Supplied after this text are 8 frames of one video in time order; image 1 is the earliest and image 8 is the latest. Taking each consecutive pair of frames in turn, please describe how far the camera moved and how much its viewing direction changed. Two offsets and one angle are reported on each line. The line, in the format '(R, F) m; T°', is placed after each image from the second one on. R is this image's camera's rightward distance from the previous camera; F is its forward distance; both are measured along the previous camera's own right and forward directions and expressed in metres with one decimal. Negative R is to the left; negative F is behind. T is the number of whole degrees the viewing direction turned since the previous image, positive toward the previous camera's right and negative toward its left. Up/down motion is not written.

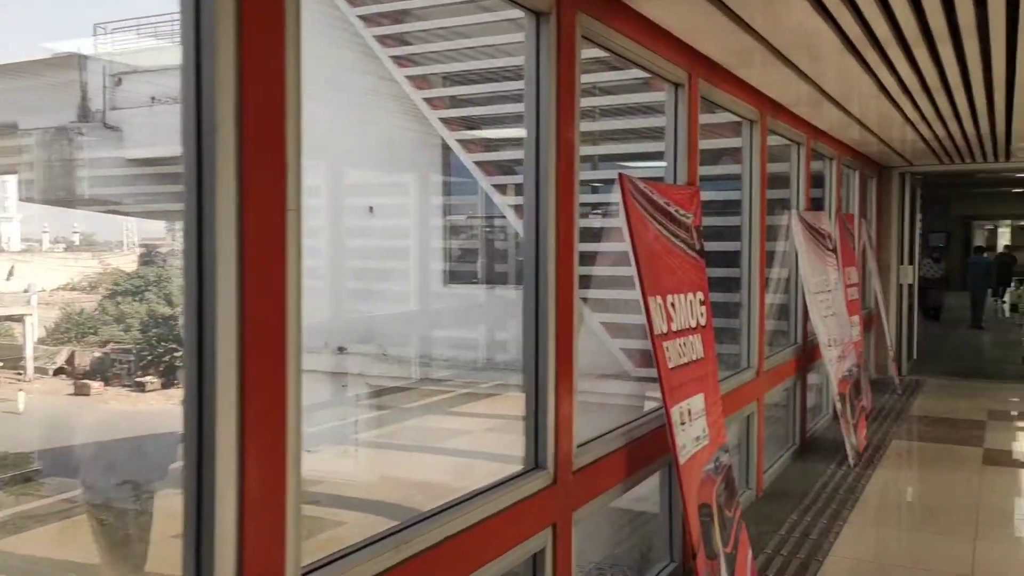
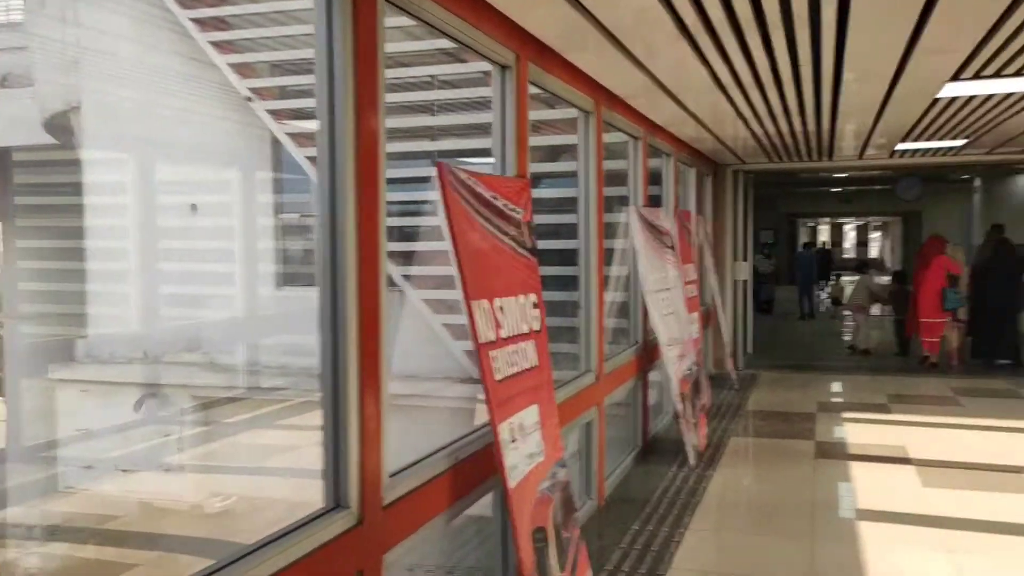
(+0.1, +0.4) m; +10°
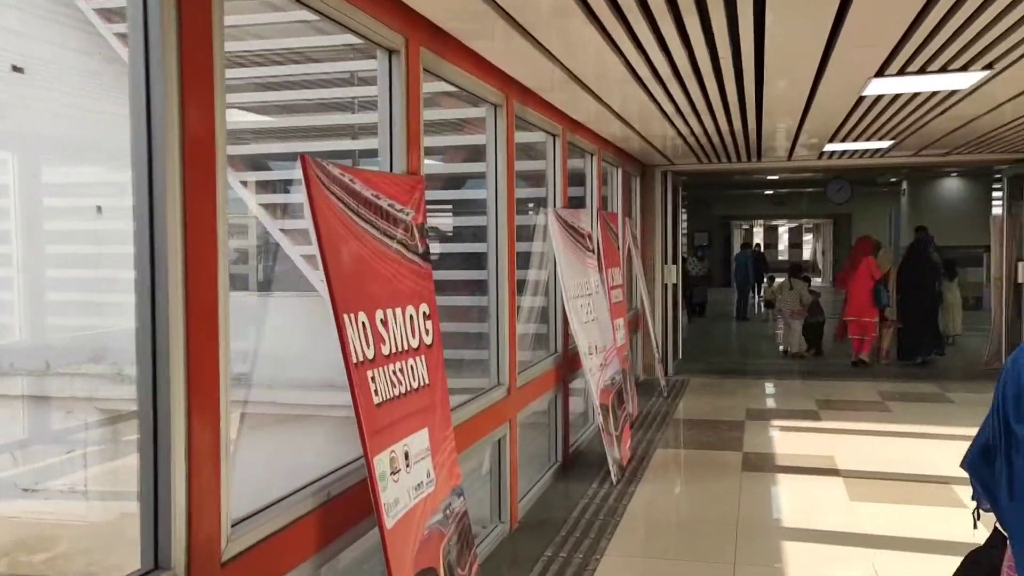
(+0.2, +0.3) m; +4°
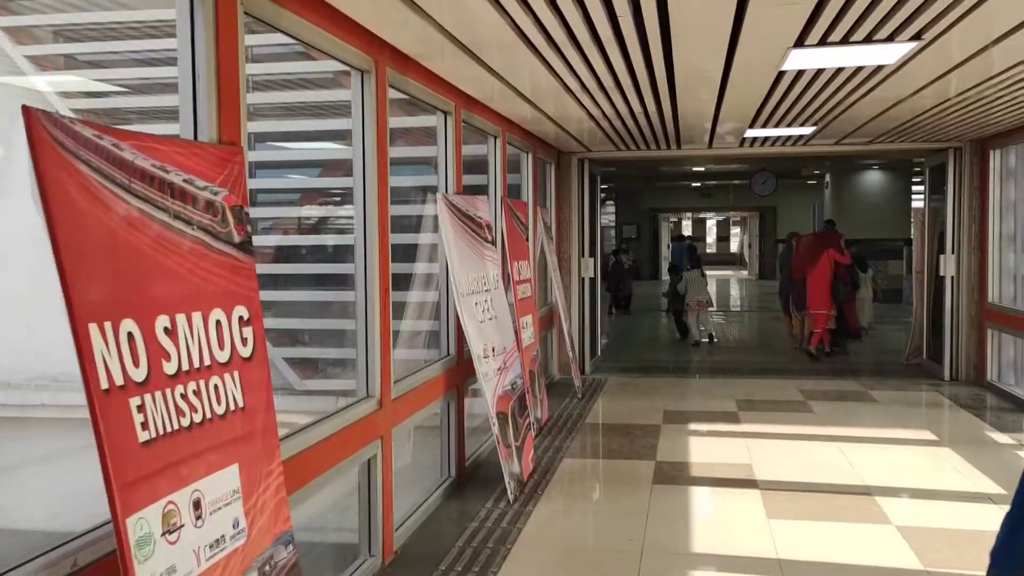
(+0.3, +0.5) m; +4°
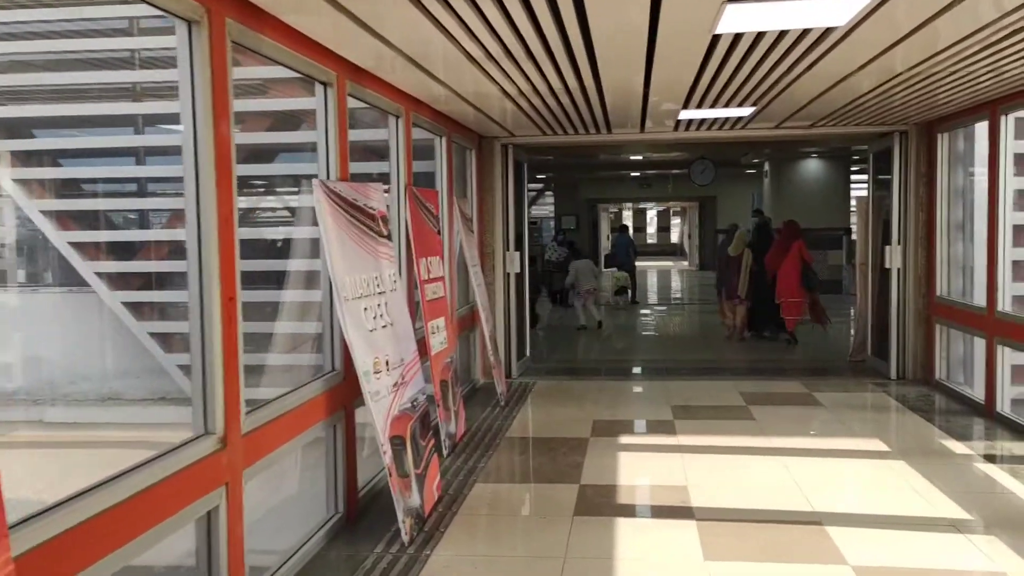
(+0.2, +0.7) m; +4°
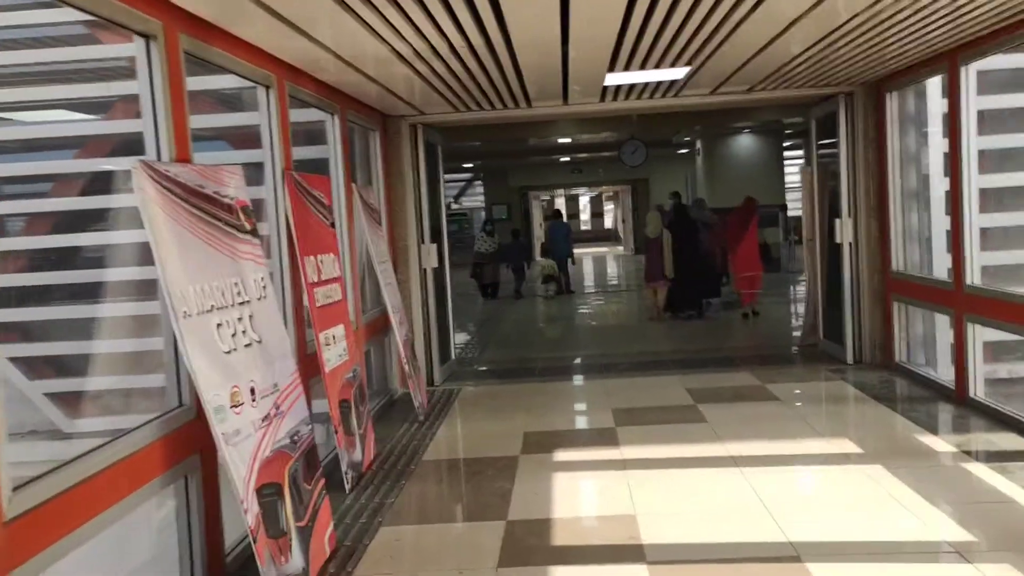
(+0.2, +0.8) m; +4°
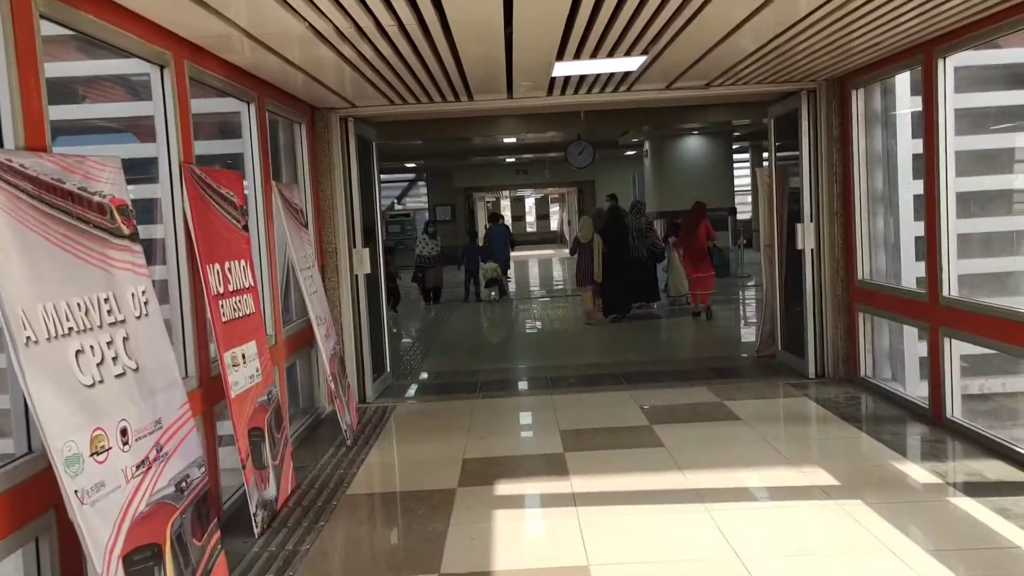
(0.0, +0.5) m; +4°
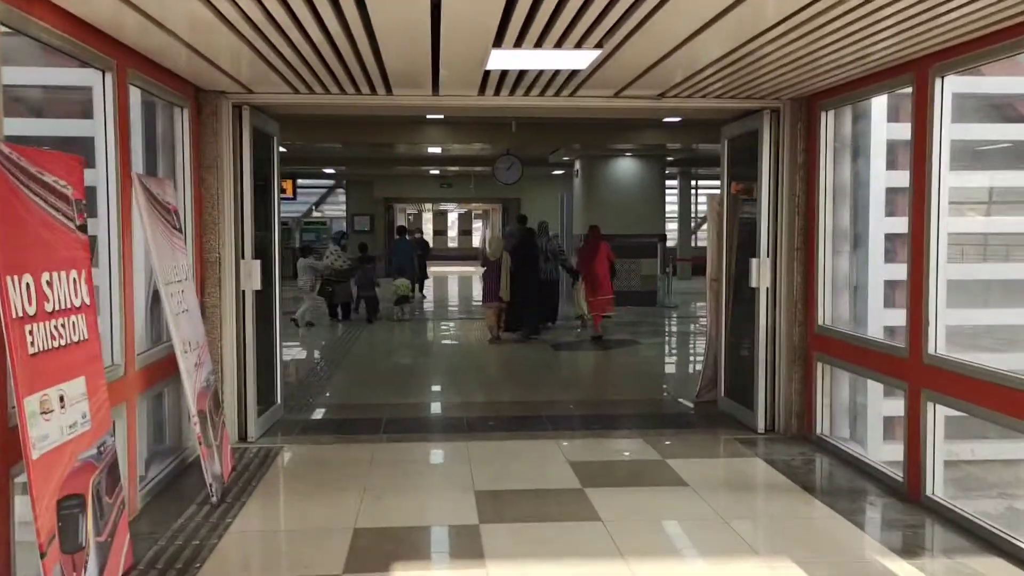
(0.0, +0.8) m; +5°
